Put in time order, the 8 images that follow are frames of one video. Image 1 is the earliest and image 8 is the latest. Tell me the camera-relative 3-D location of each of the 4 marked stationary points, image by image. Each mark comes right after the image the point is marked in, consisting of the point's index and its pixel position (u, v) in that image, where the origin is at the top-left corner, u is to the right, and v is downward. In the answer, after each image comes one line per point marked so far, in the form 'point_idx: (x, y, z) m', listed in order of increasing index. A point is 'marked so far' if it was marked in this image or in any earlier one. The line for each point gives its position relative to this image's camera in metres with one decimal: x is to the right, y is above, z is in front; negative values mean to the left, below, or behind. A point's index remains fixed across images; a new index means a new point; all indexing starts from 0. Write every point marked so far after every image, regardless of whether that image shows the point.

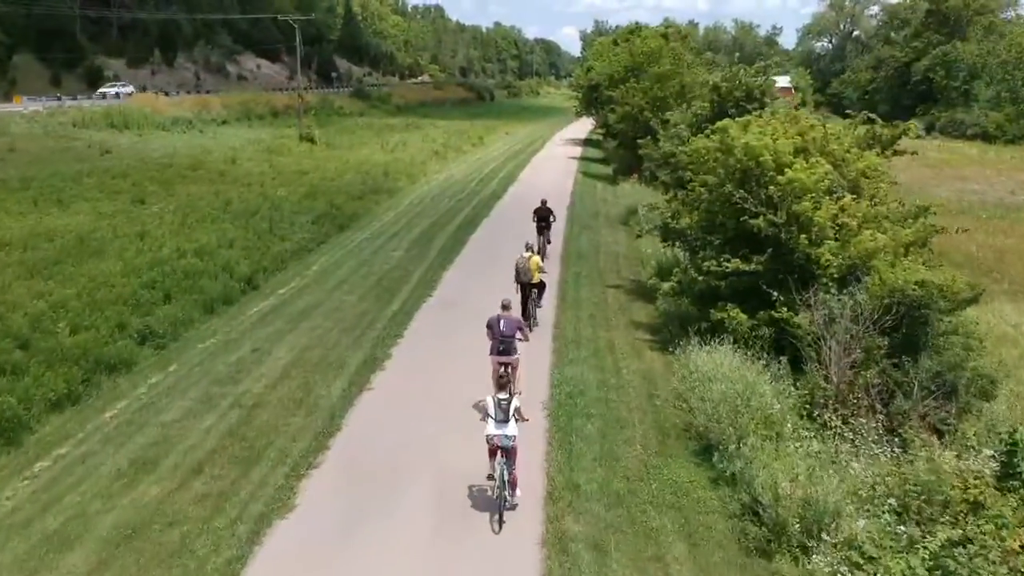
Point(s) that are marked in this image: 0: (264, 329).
0: (-4.4, -0.7, +17.6) m
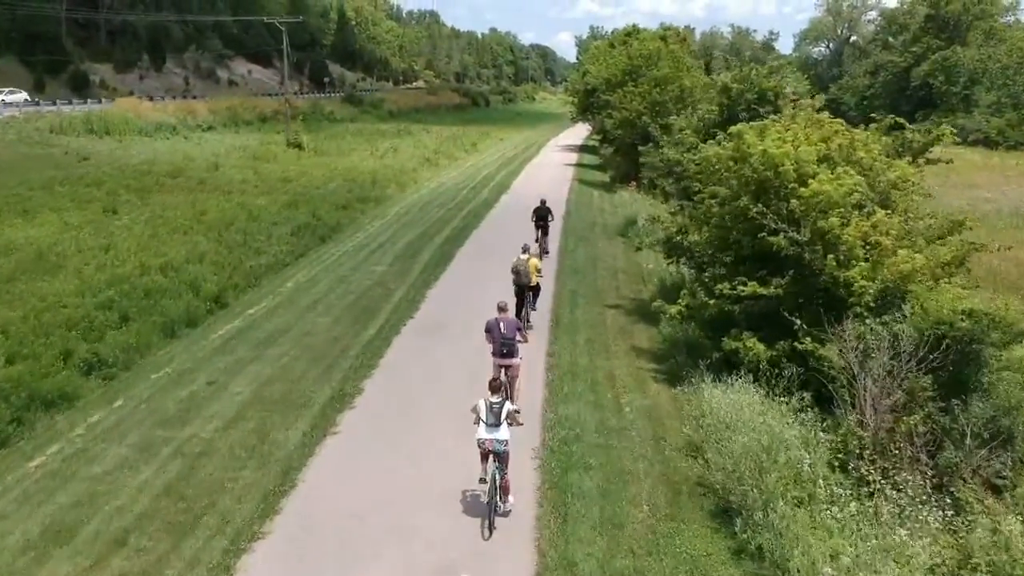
0: (-4.6, -1.1, +15.9) m
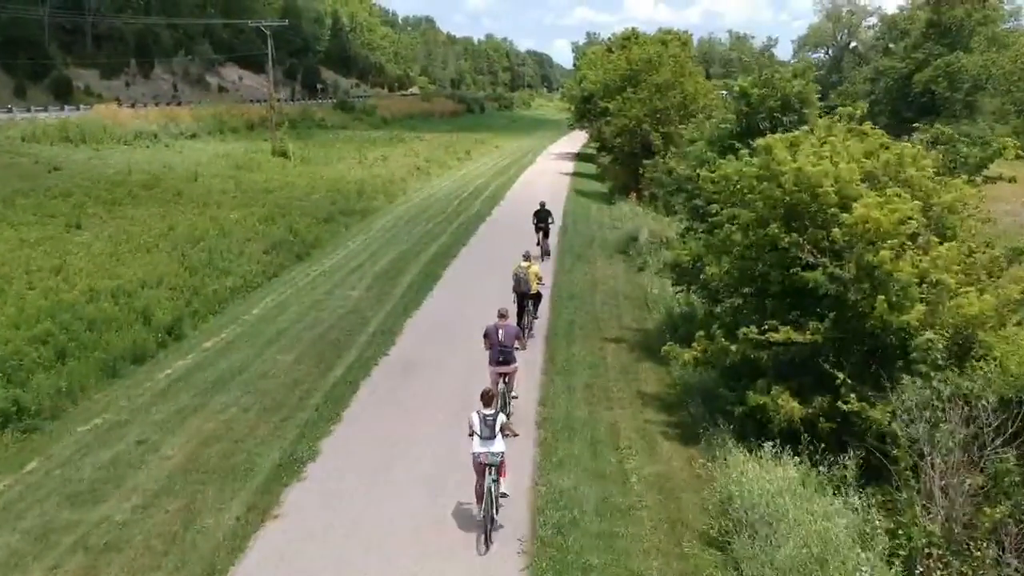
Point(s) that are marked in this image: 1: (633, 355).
0: (-4.8, -1.6, +13.6) m
1: (+2.0, -1.1, +16.1) m
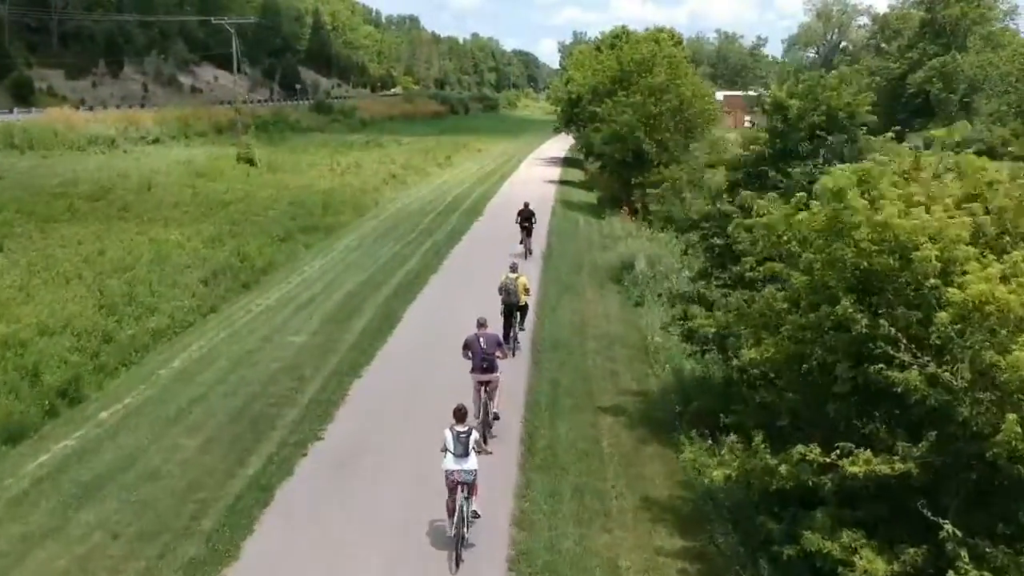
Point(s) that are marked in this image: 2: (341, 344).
0: (-5.2, -2.5, +10.2) m
1: (+1.6, -1.9, +12.8) m
2: (-3.0, -1.0, +17.0) m
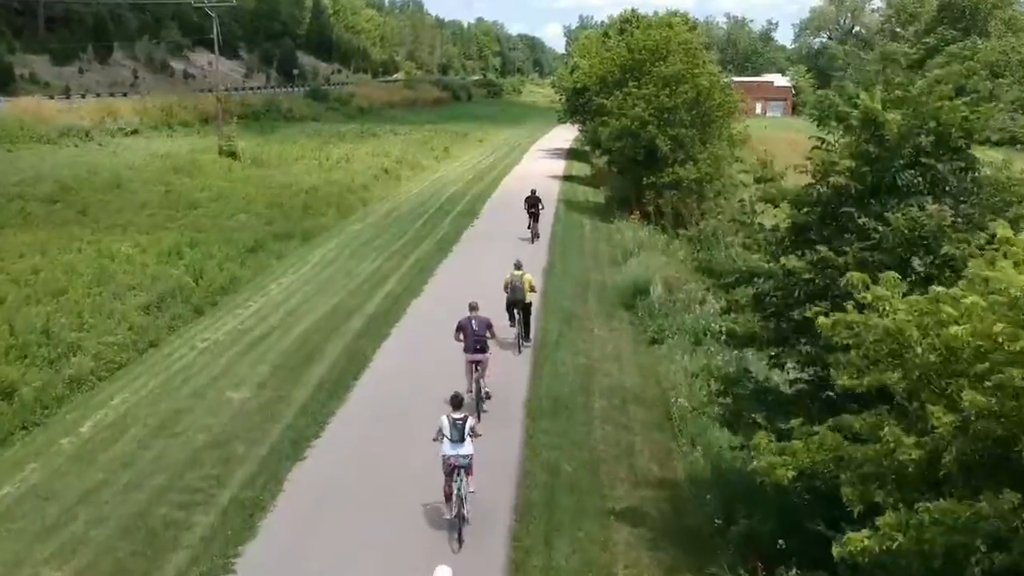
0: (-5.4, -3.2, +7.0) m
1: (+1.4, -2.6, +9.5) m
2: (-3.1, -1.6, +13.8) m
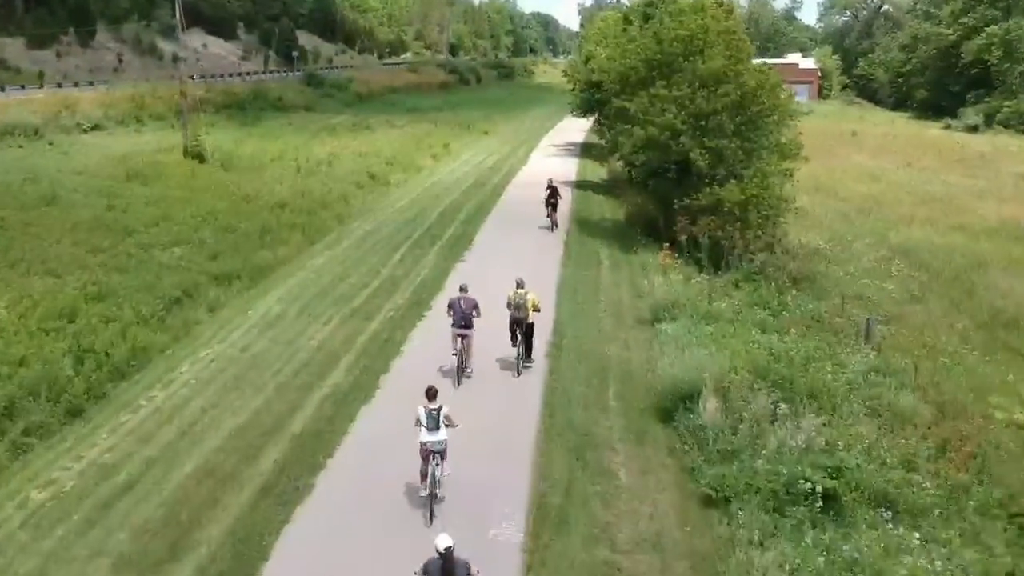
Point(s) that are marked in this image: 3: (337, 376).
0: (-5.7, -4.9, +1.3) m
1: (+1.1, -4.3, +3.7) m
2: (-3.4, -3.2, +8.0) m
3: (-2.8, -1.5, +15.6) m
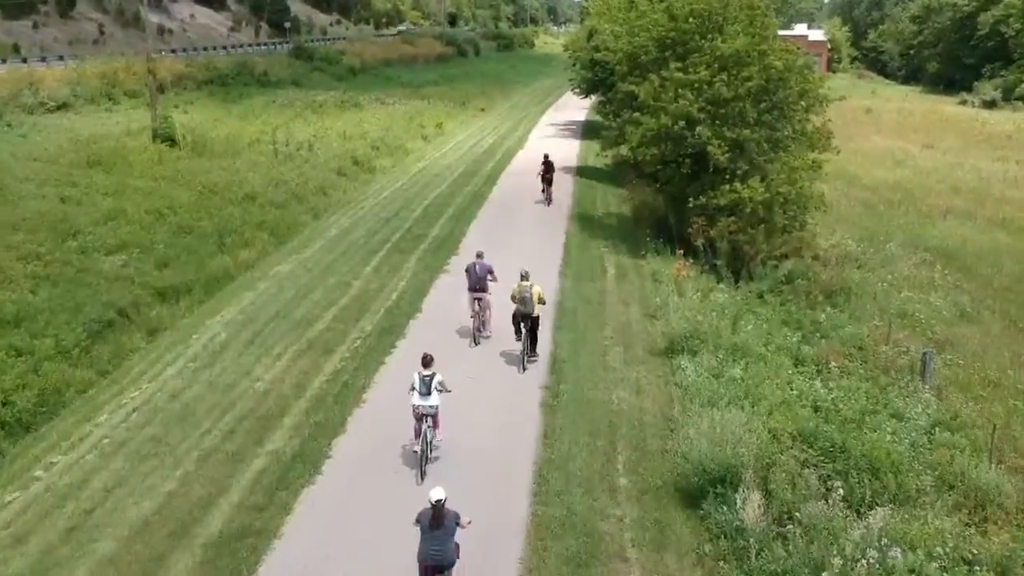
0: (-5.9, -5.9, -1.6) m
1: (+0.9, -5.2, +0.8) m
2: (-3.6, -4.0, +5.1) m
3: (-2.9, -2.0, +12.6) m
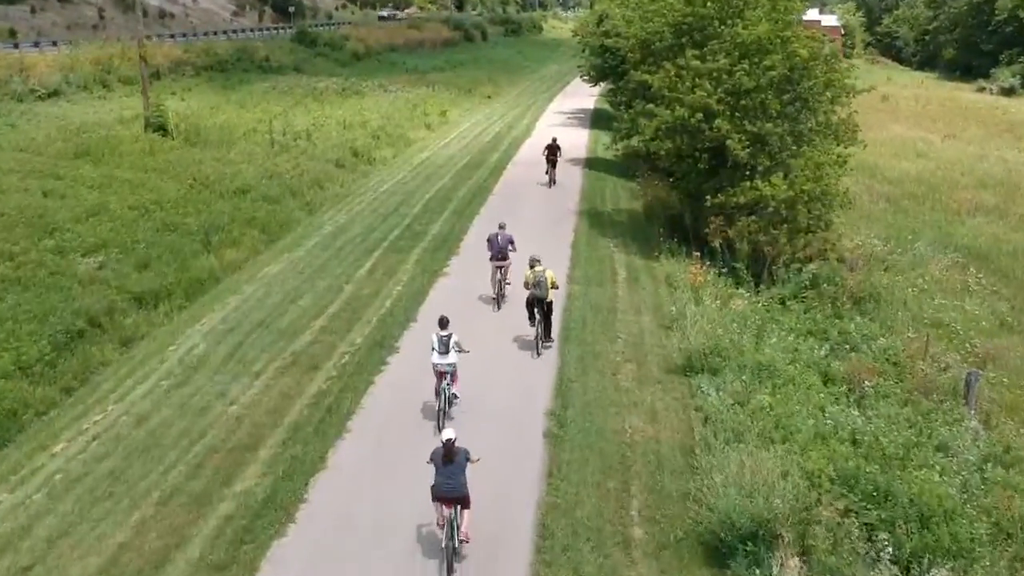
0: (-6.0, -6.3, -2.9) m
1: (+0.8, -5.6, -0.6) m
2: (-3.6, -4.3, +3.7) m
3: (-2.9, -2.2, +11.2) m
